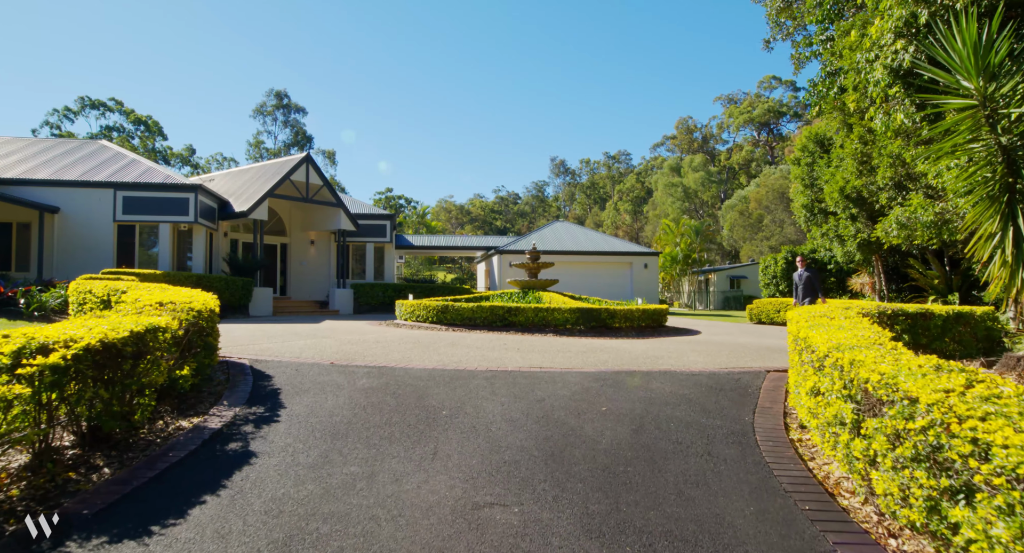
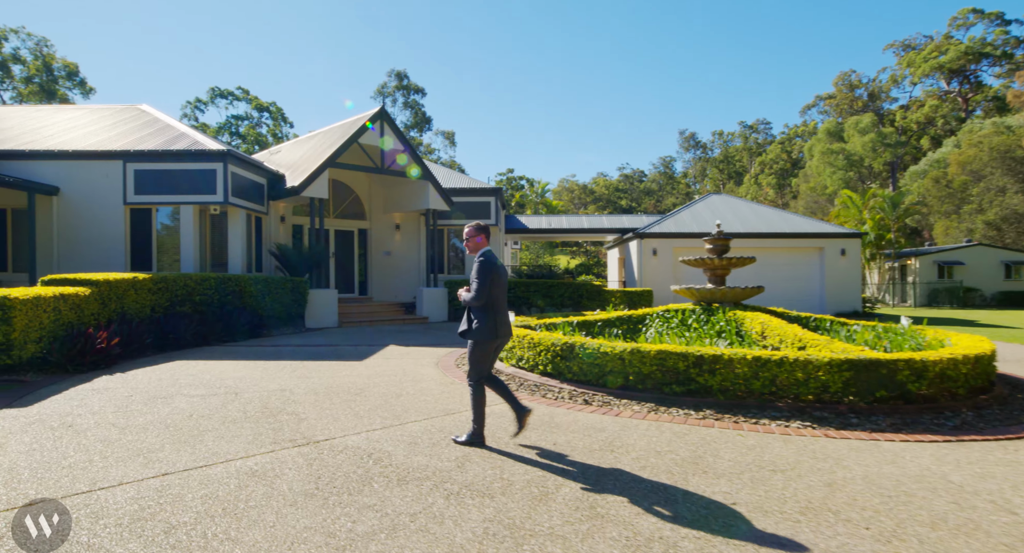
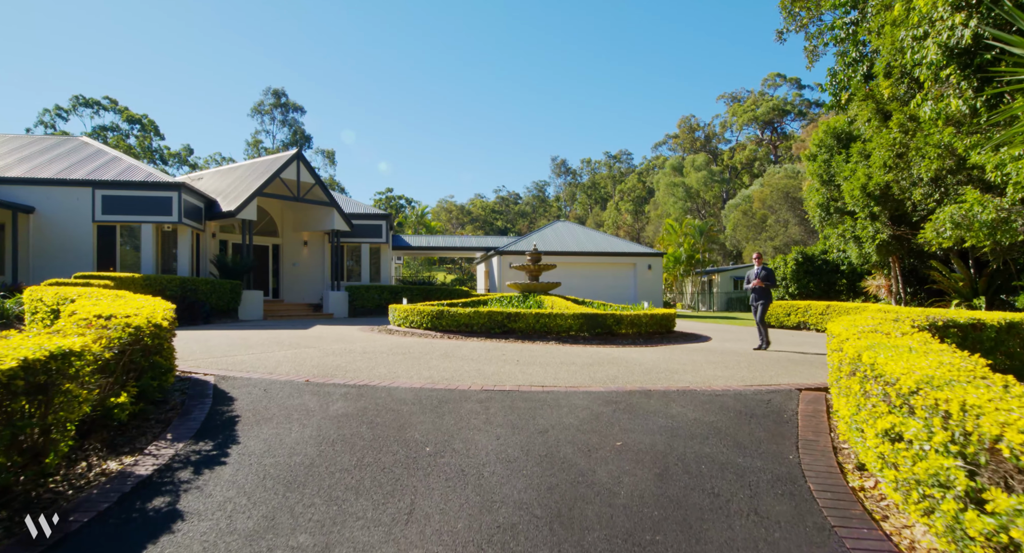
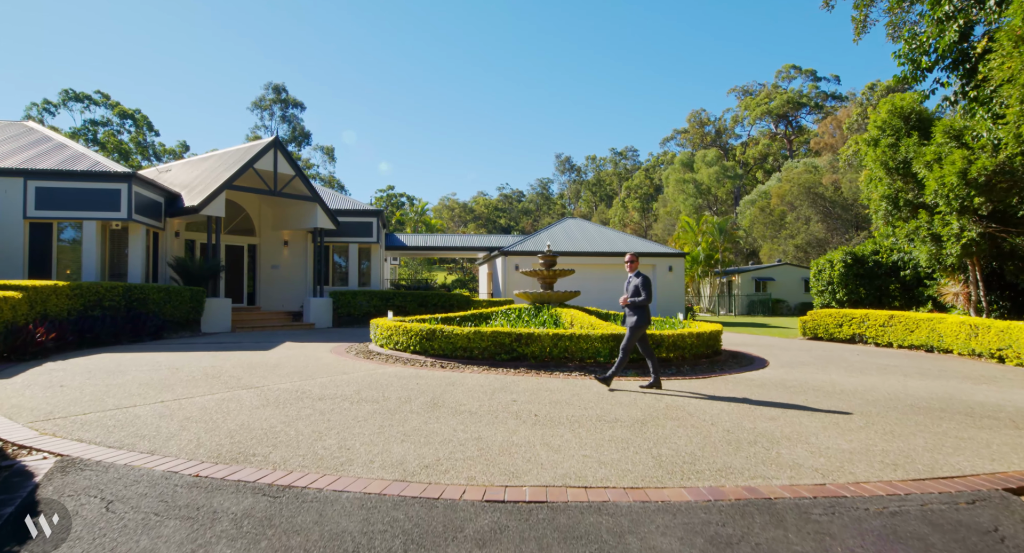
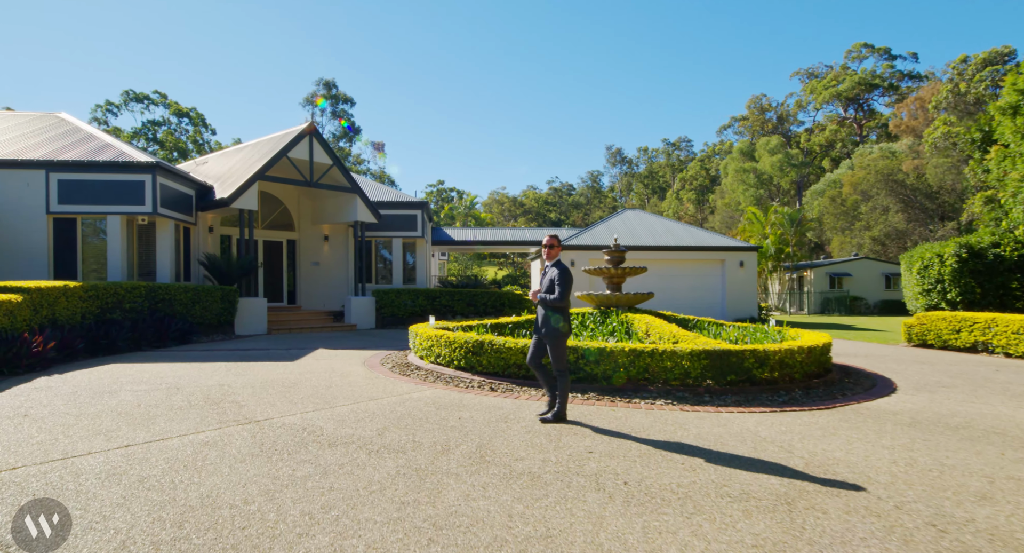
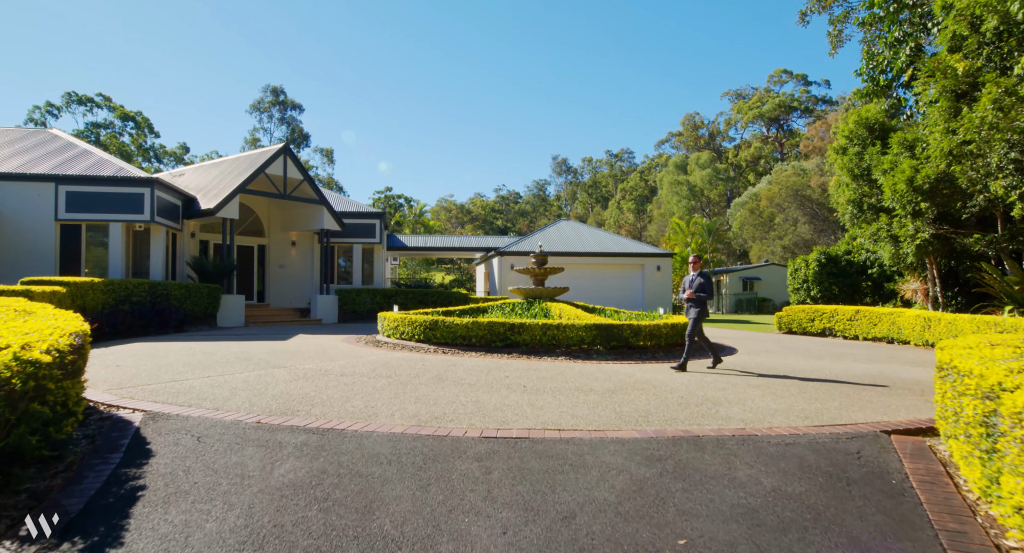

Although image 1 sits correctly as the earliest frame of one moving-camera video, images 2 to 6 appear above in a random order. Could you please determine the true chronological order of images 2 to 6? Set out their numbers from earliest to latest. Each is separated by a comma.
3, 6, 4, 5, 2
